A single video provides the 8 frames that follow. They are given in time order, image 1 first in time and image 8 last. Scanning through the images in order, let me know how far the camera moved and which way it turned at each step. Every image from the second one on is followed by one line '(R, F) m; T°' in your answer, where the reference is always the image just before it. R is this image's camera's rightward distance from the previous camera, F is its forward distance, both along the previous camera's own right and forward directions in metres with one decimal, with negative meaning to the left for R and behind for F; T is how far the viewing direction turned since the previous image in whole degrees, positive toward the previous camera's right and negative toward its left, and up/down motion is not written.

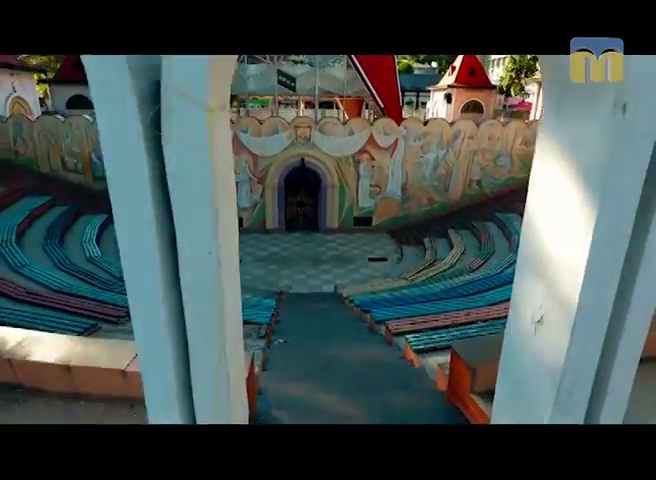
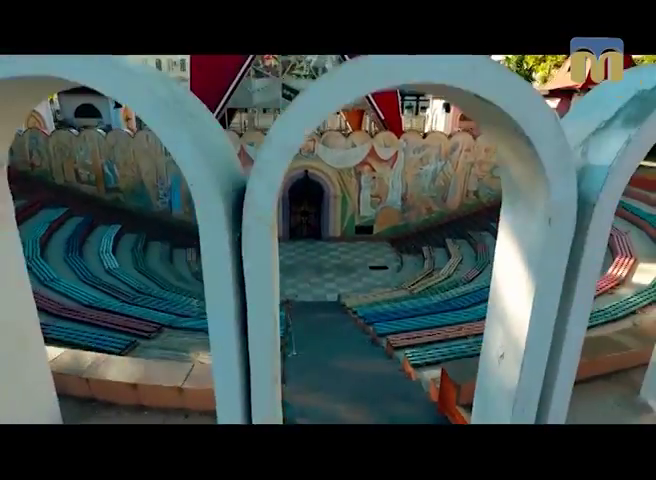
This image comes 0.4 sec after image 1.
(-0.1, -0.3) m; +1°
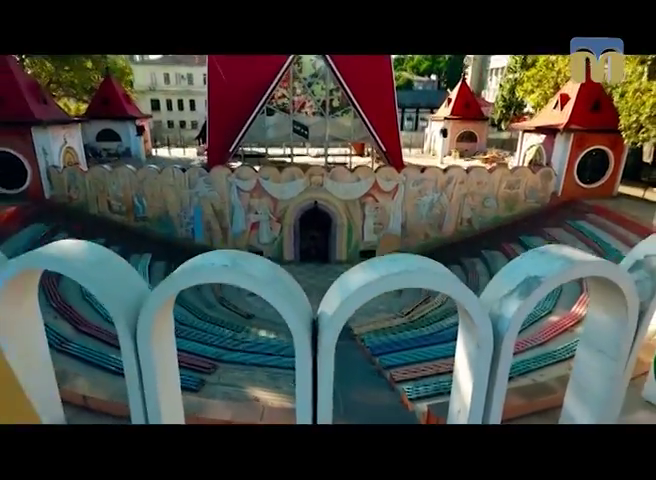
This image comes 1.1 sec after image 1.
(-0.2, -0.8) m; +1°
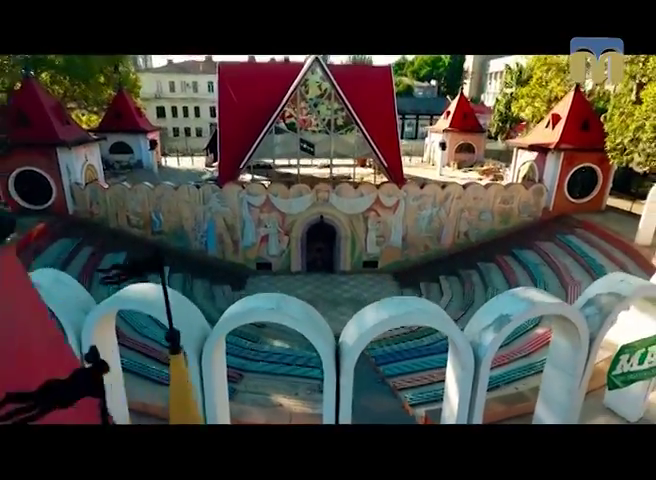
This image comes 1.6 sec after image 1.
(-0.1, -0.6) m; 0°
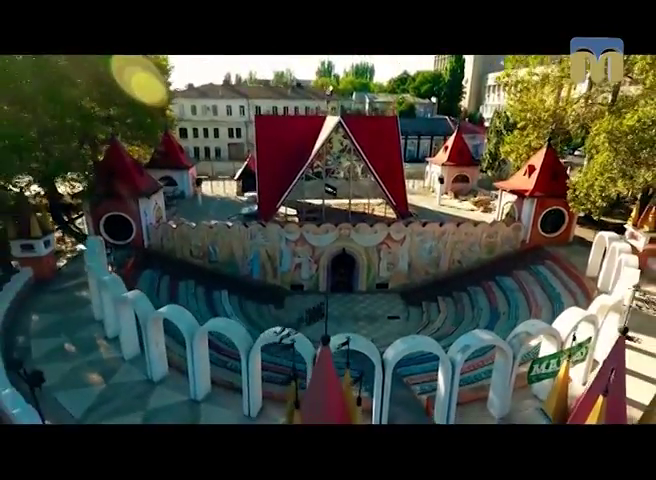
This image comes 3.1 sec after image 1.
(-0.3, -2.3) m; 0°
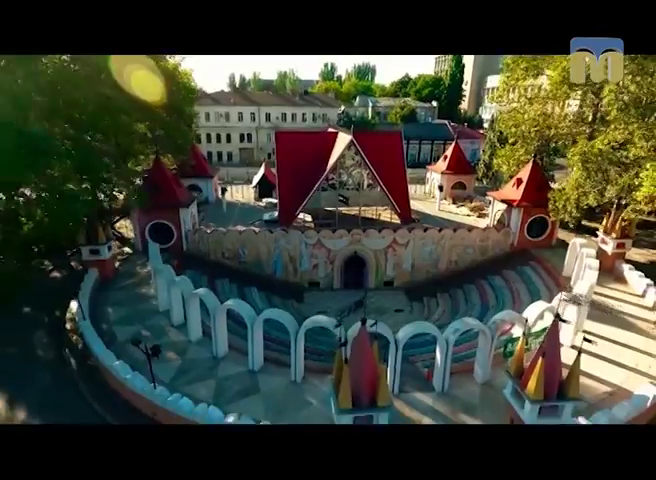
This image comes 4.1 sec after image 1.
(-0.2, -1.7) m; 0°
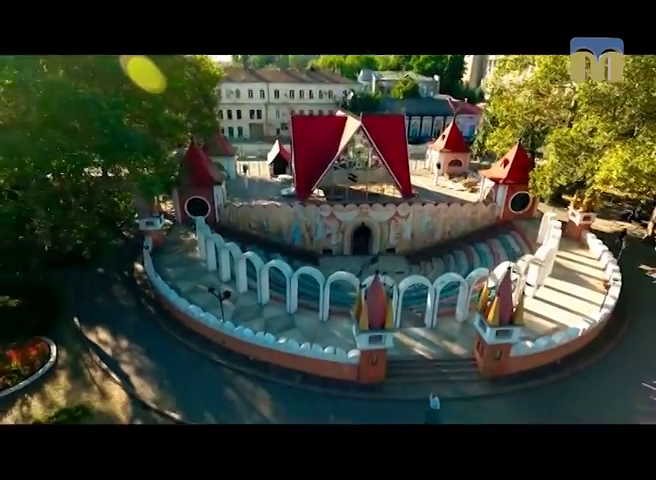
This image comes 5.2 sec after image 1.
(-0.2, -2.2) m; 0°
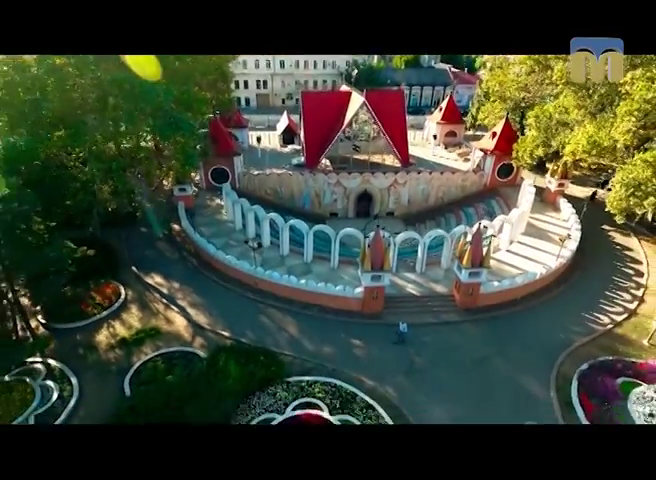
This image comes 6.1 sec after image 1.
(-0.1, -2.1) m; 0°
